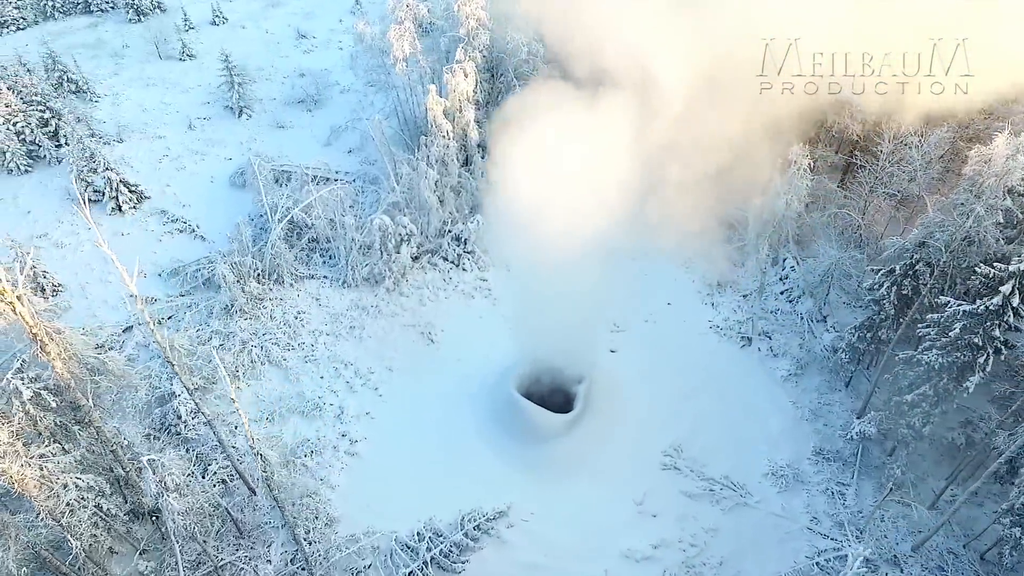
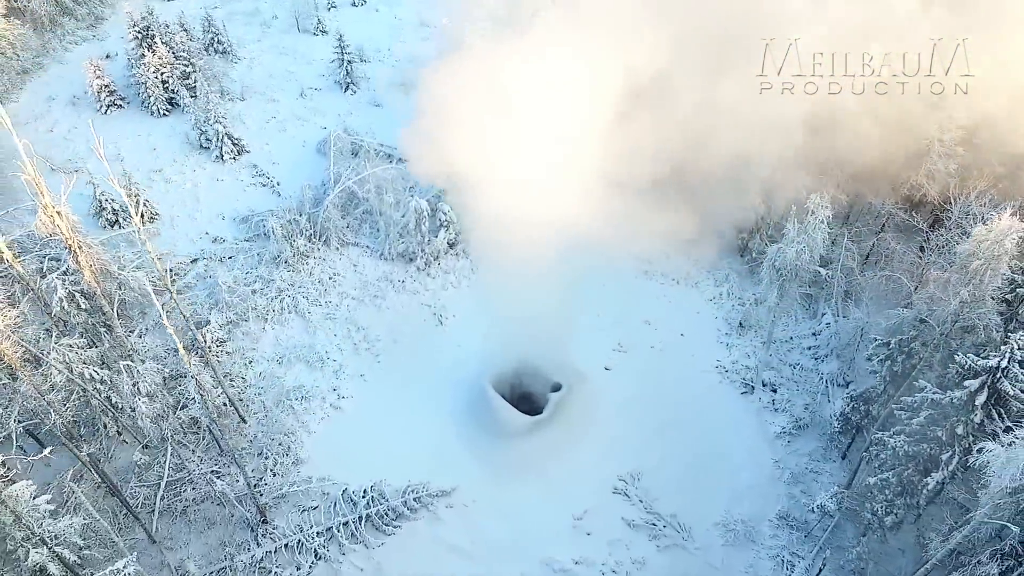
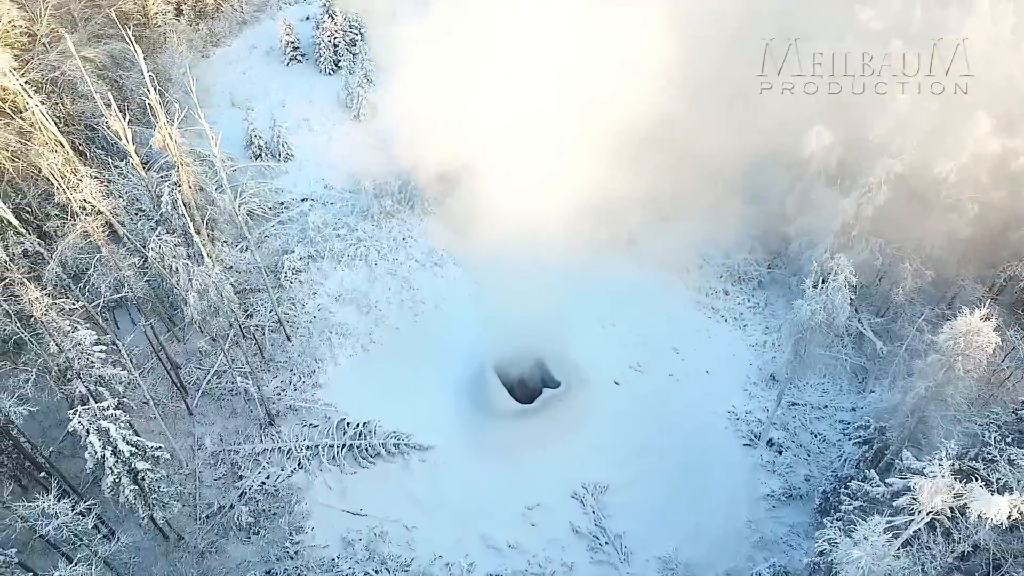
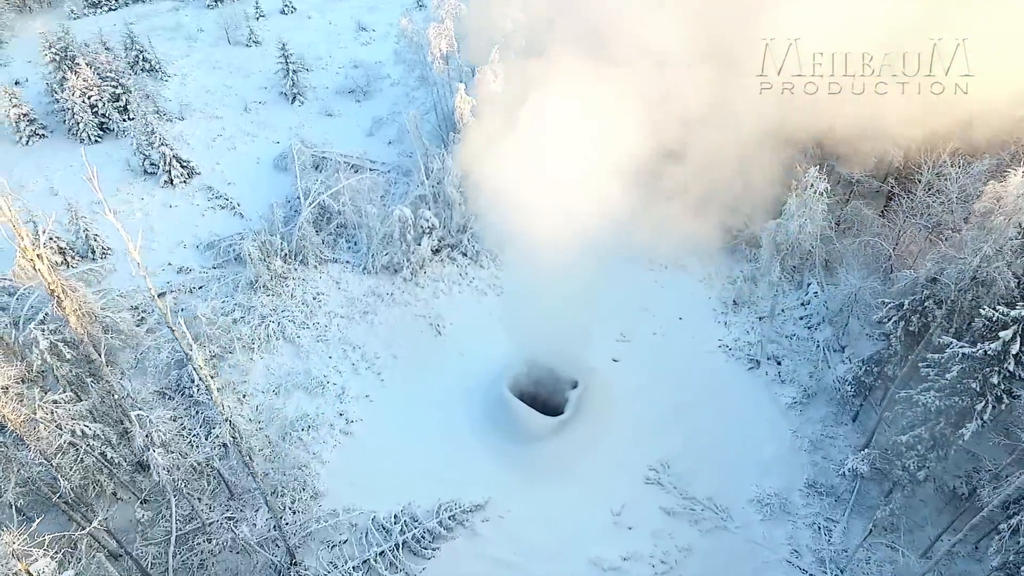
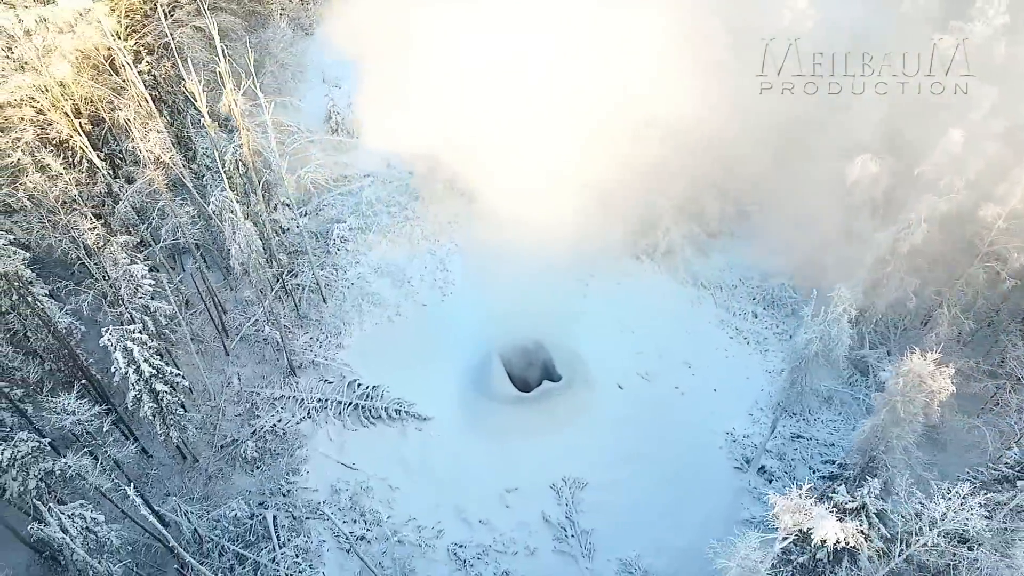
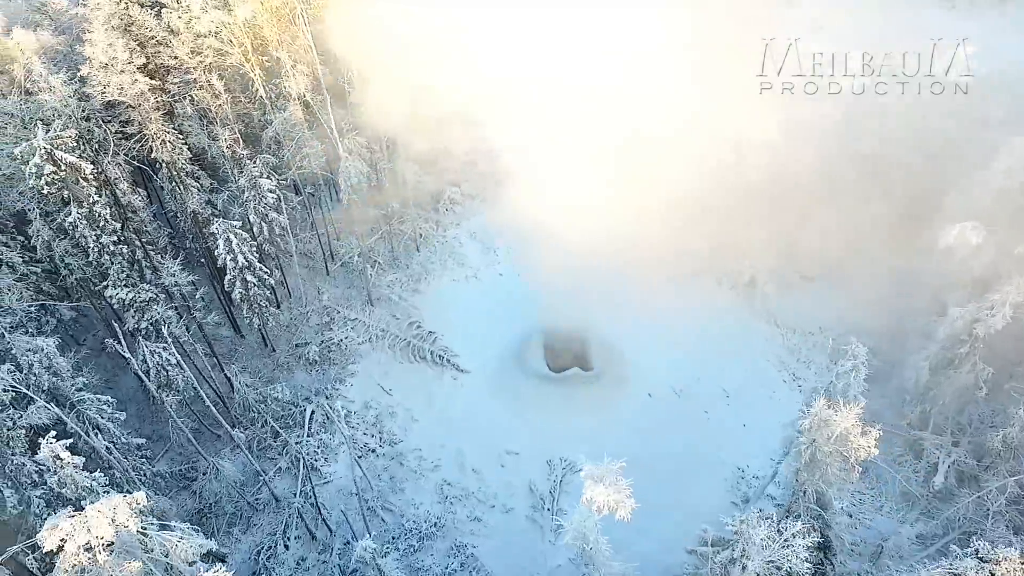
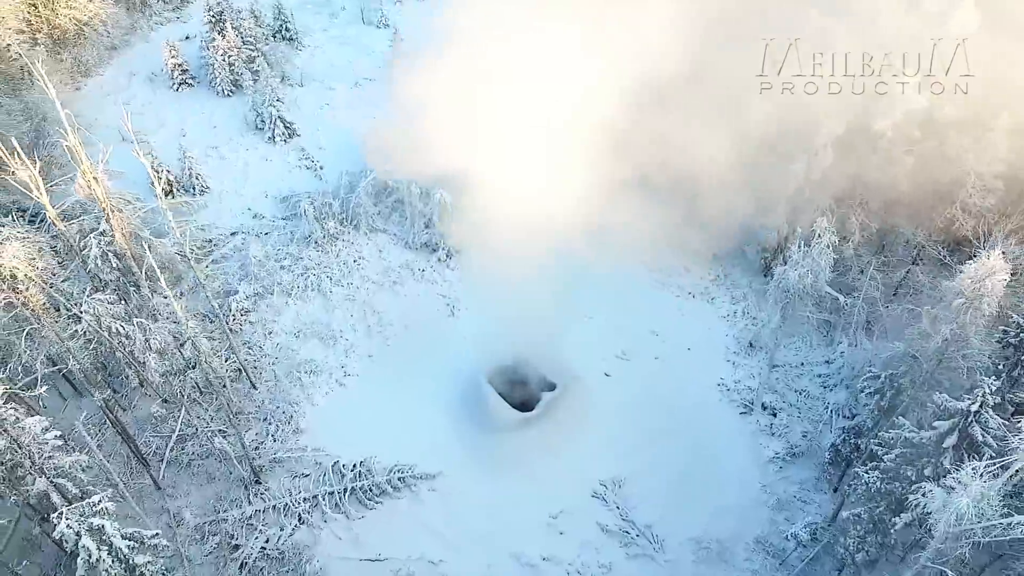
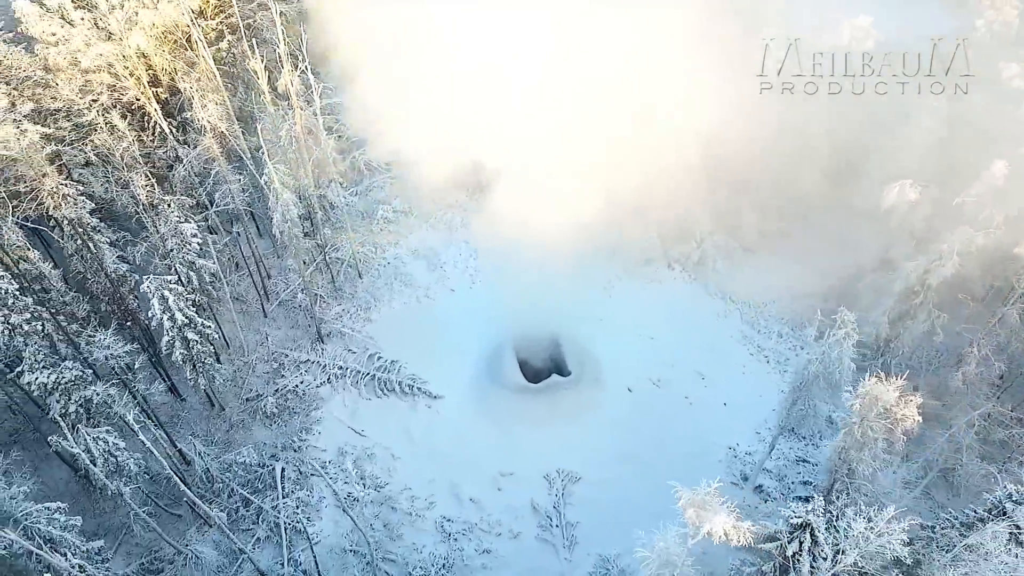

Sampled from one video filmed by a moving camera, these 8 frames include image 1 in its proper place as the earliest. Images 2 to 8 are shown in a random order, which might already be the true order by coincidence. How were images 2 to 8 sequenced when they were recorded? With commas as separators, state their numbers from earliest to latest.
4, 2, 7, 3, 5, 8, 6
